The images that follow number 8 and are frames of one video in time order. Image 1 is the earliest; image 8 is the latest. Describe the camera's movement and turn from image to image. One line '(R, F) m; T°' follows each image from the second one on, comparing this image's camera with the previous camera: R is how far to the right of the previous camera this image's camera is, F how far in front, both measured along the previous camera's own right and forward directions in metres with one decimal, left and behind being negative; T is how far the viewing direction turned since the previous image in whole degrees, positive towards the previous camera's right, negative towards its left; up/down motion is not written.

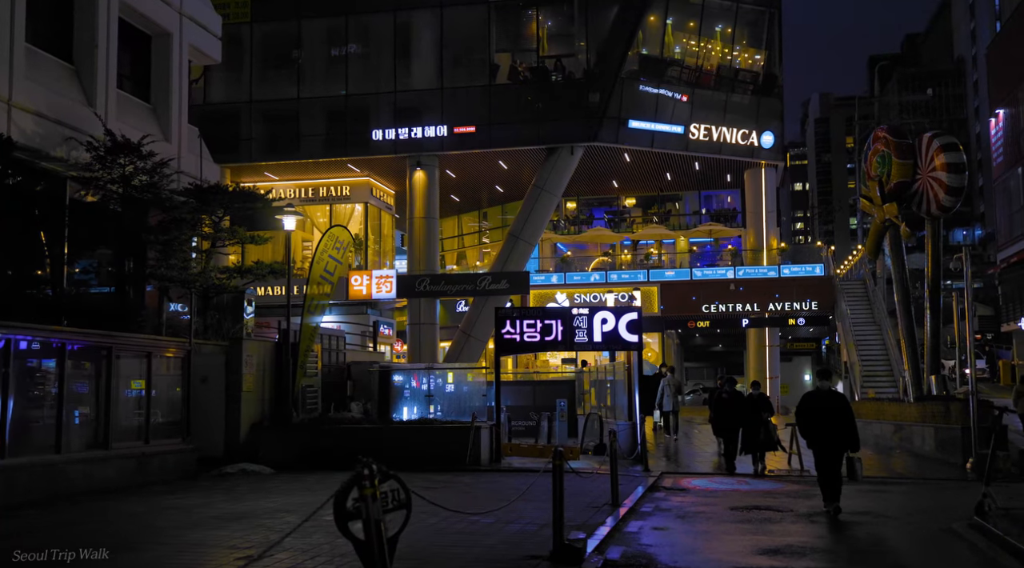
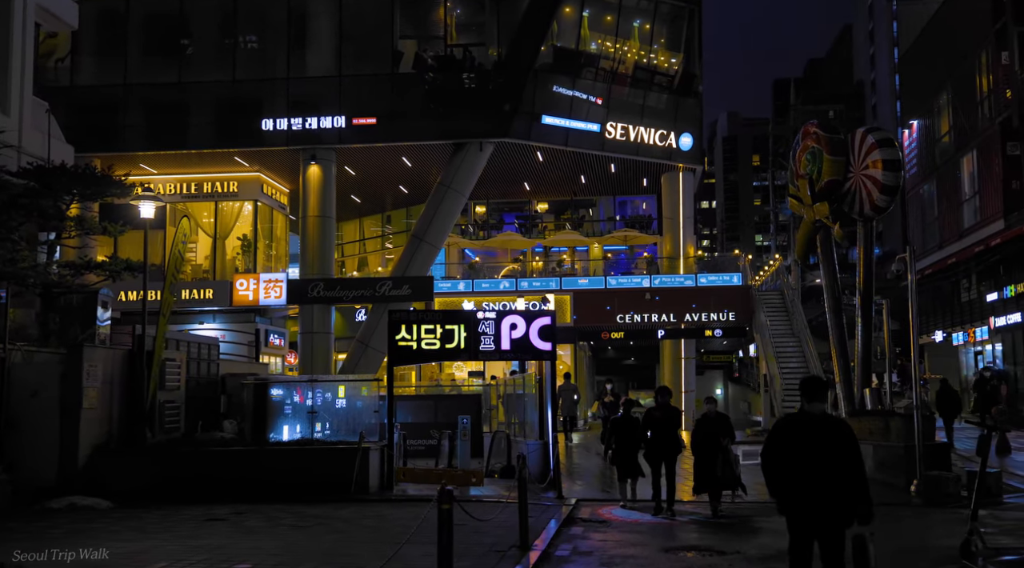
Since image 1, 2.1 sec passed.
(+0.2, +2.4) m; +5°
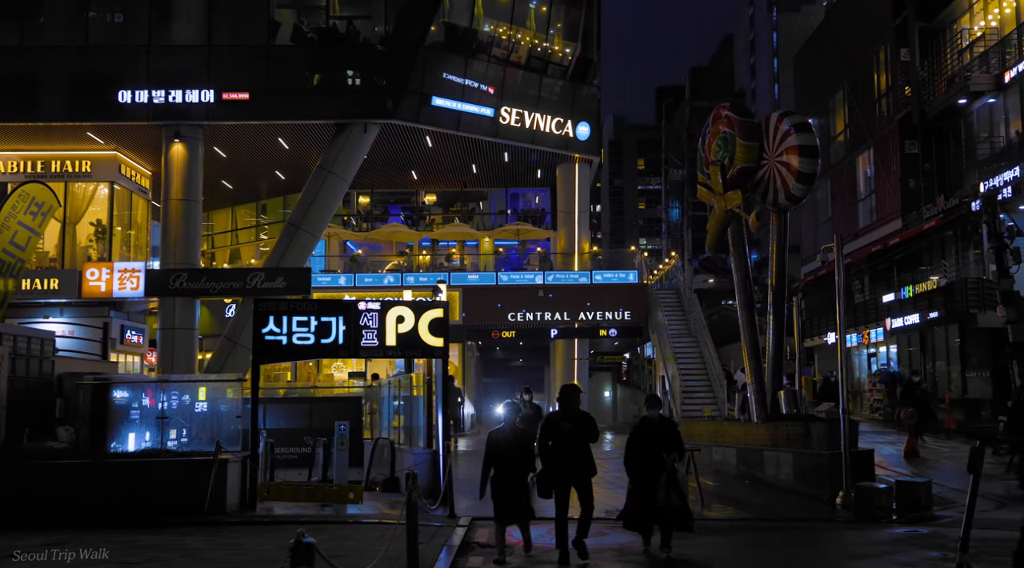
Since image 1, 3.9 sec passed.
(0.0, +2.1) m; +7°
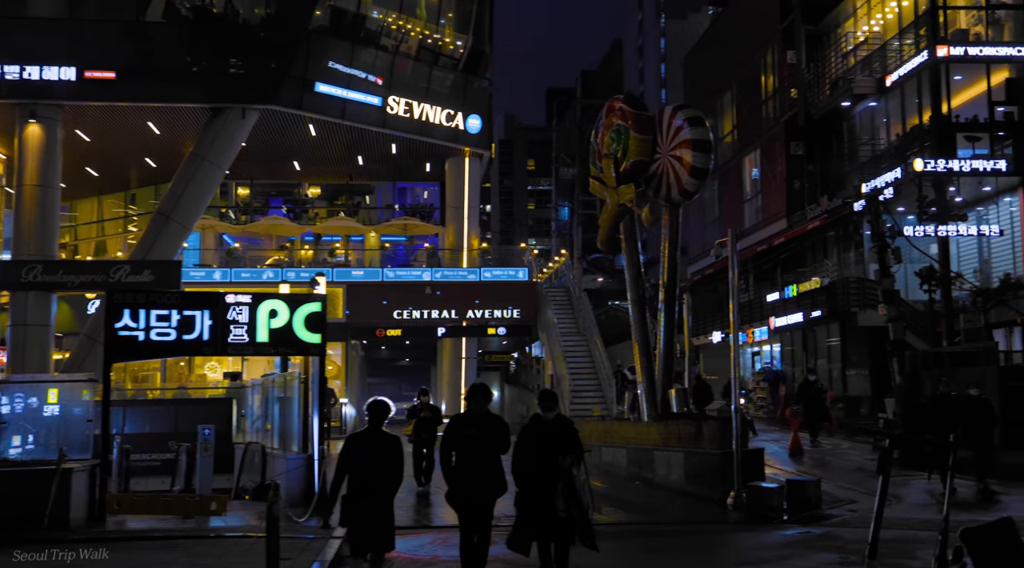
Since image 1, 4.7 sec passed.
(+0.1, +0.9) m; +6°
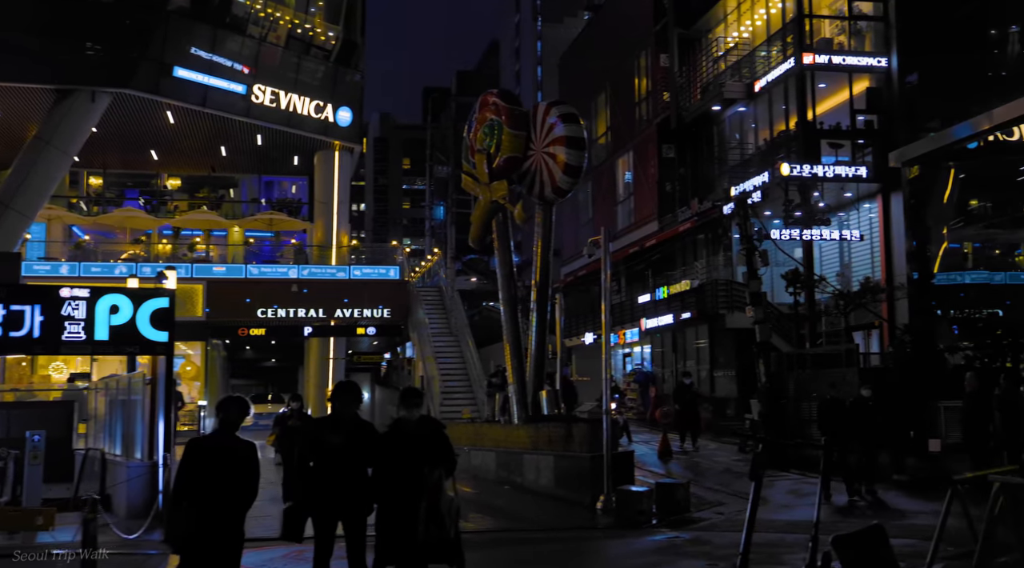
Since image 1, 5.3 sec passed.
(+0.1, +0.6) m; +7°
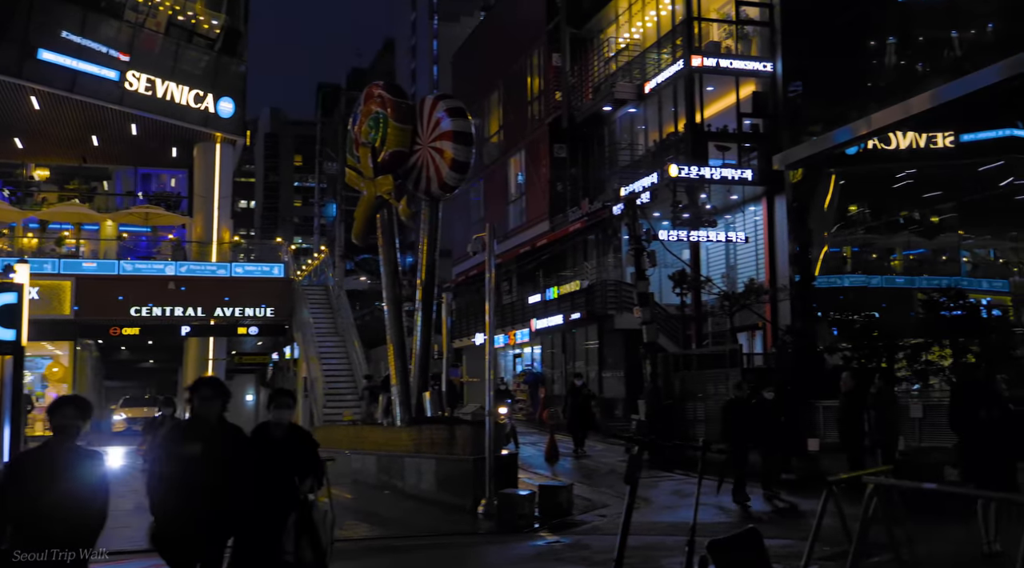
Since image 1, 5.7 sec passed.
(+0.2, +0.5) m; +6°
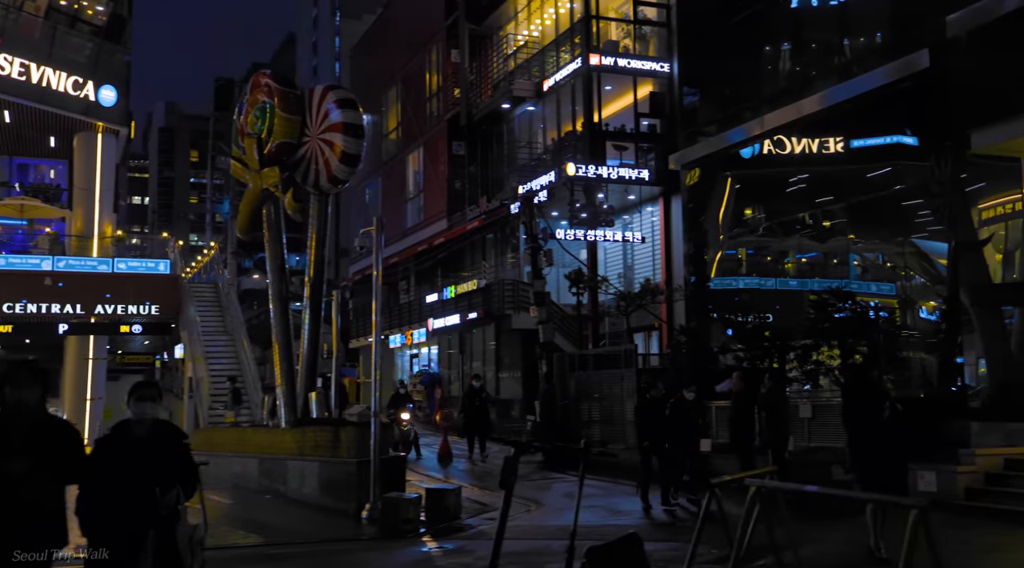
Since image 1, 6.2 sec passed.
(+0.3, +0.5) m; +5°
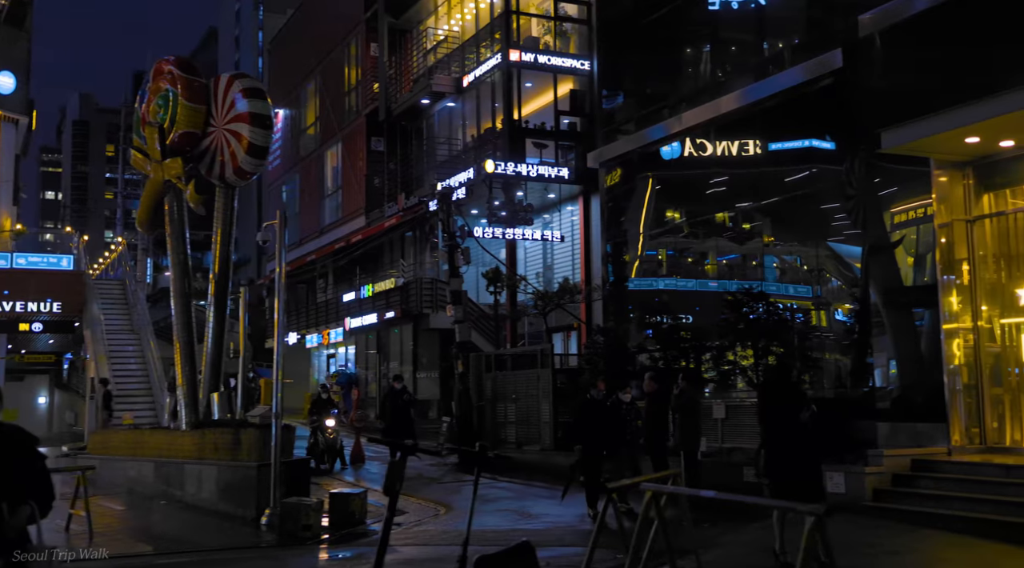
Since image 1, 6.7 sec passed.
(+0.3, +0.4) m; +4°
